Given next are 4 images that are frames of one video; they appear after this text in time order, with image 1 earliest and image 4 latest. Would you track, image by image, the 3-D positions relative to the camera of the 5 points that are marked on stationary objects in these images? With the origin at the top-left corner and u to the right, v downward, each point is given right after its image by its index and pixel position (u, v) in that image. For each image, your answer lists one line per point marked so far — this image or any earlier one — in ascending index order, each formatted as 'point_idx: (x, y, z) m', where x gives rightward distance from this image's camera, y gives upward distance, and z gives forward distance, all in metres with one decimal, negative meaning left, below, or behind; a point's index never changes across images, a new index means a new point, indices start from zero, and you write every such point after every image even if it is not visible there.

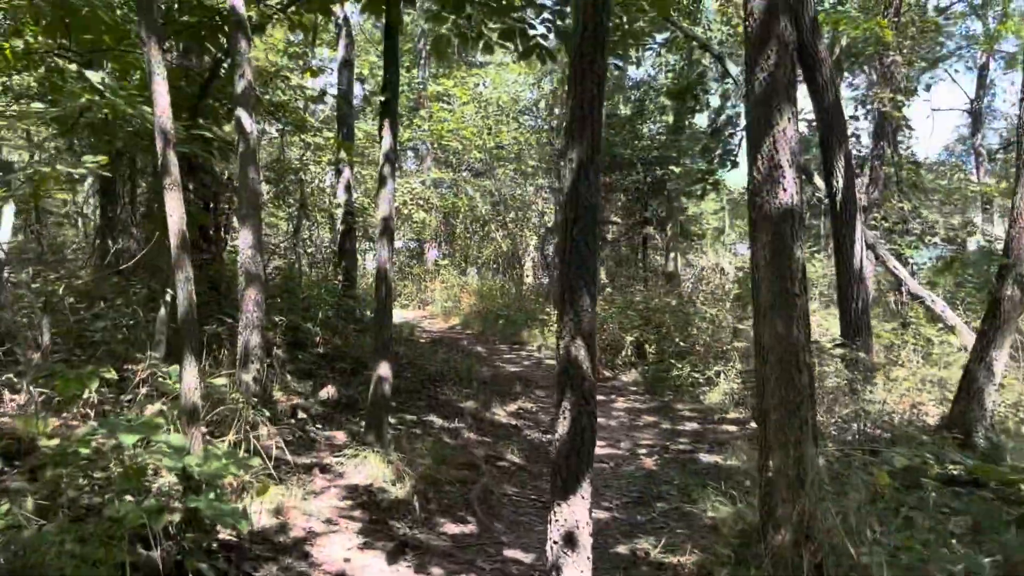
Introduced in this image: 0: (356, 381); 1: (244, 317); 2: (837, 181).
0: (-1.3, -0.8, +7.4) m
1: (-1.6, -0.2, +5.1) m
2: (+3.0, +1.0, +7.9) m
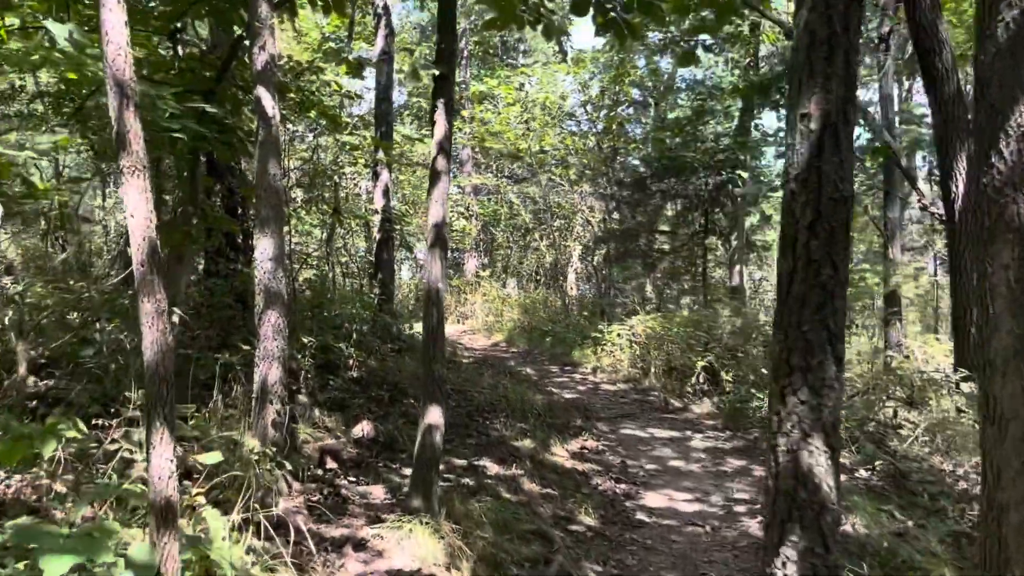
0: (-0.9, -1.0, +6.4) m
1: (-1.2, -0.3, +4.1) m
2: (+3.5, +0.8, +6.7) m
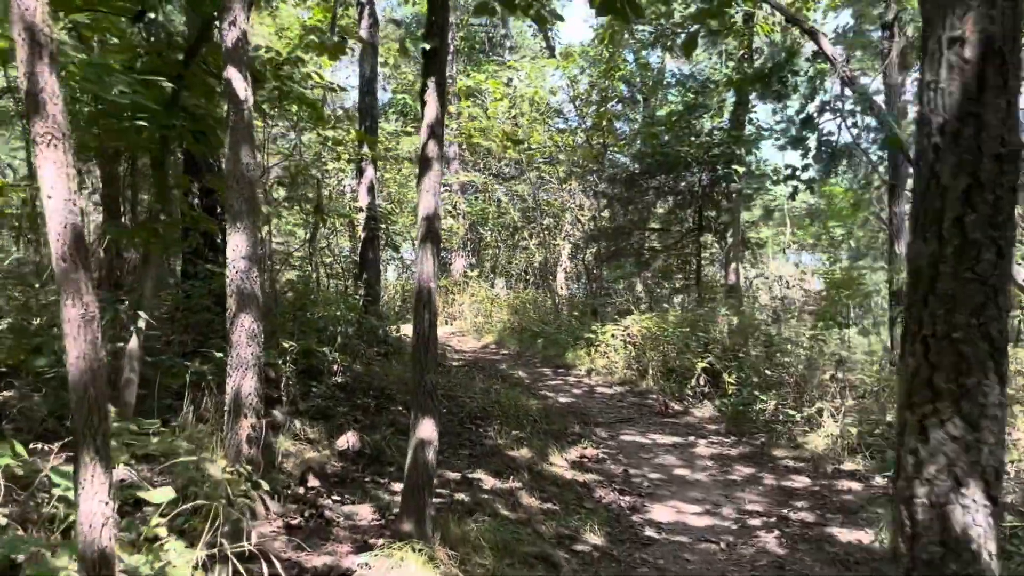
0: (-0.9, -1.0, +6.0) m
1: (-1.2, -0.3, +3.7) m
2: (+3.5, +0.8, +6.4) m
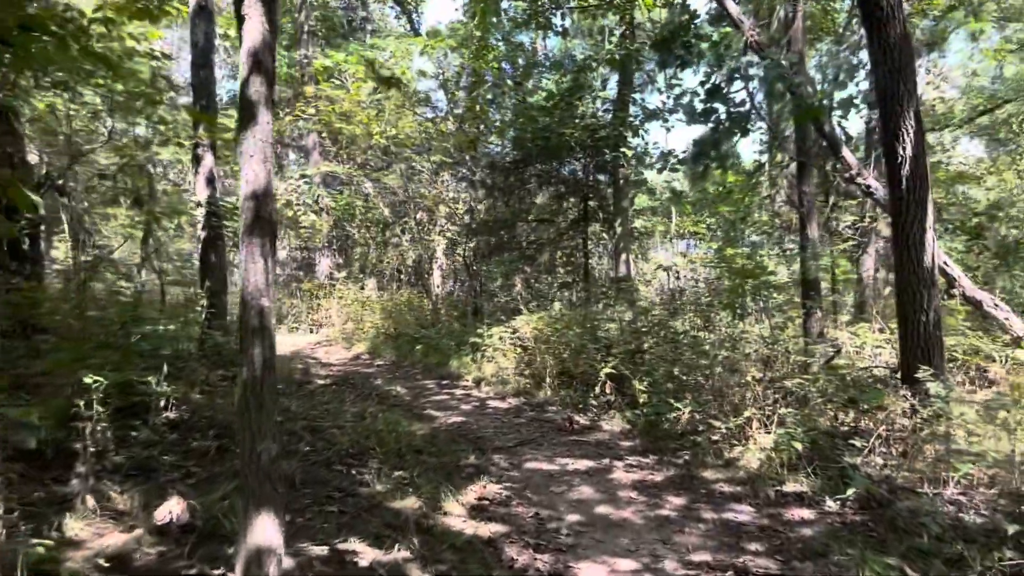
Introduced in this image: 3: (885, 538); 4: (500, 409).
0: (-1.6, -1.0, +4.7) m
1: (-1.6, -0.4, +2.4) m
2: (+2.6, +0.9, +5.7) m
3: (+1.9, -1.3, +4.2) m
4: (-0.1, -1.1, +7.6) m
